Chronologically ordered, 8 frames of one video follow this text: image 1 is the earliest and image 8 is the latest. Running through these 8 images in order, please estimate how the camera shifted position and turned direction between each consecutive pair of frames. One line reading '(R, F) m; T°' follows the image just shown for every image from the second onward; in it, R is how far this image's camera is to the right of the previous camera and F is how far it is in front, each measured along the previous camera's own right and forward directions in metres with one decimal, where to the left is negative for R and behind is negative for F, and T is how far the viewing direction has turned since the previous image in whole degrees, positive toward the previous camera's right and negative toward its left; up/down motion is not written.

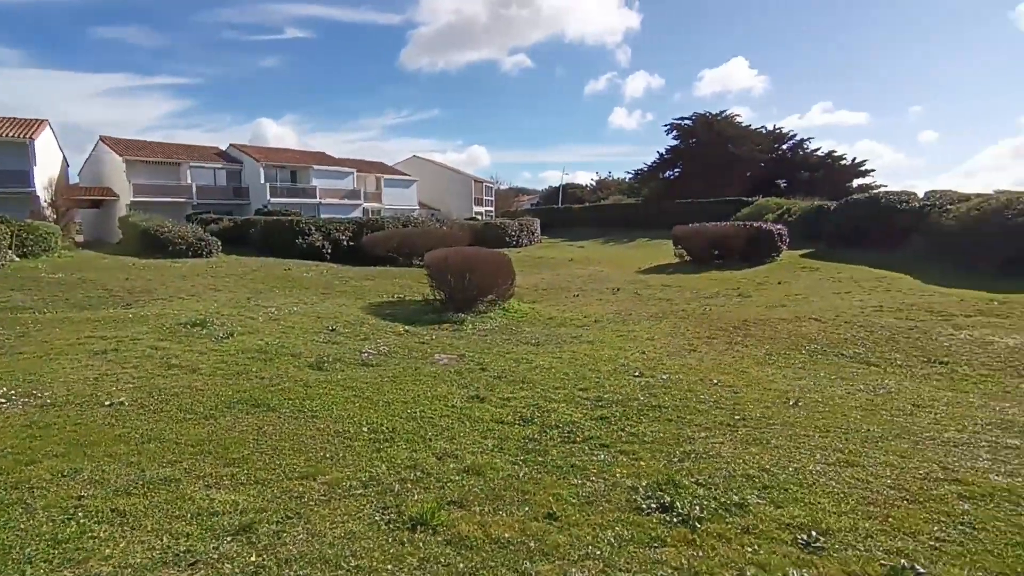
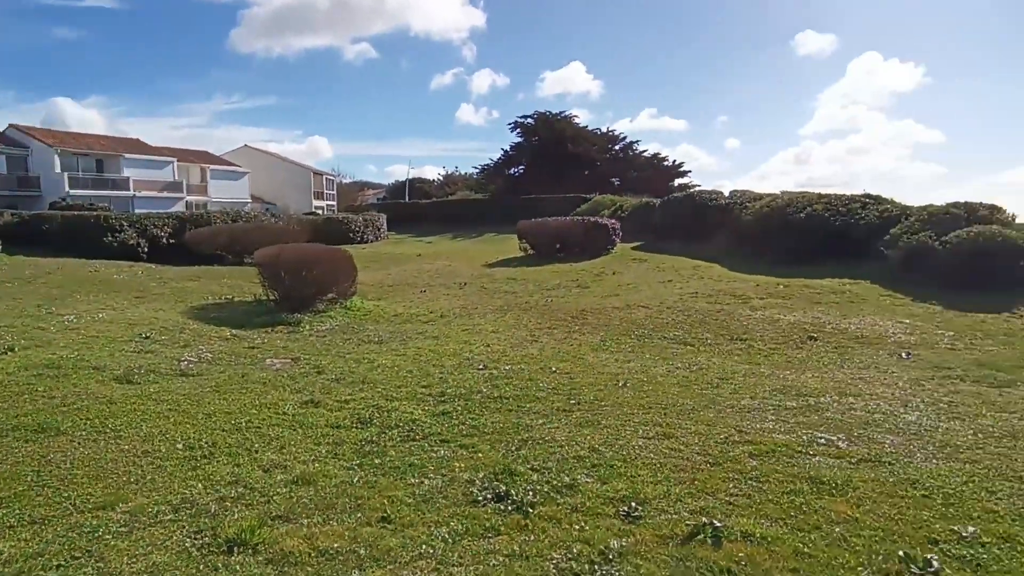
(+0.2, 0.0) m; +14°
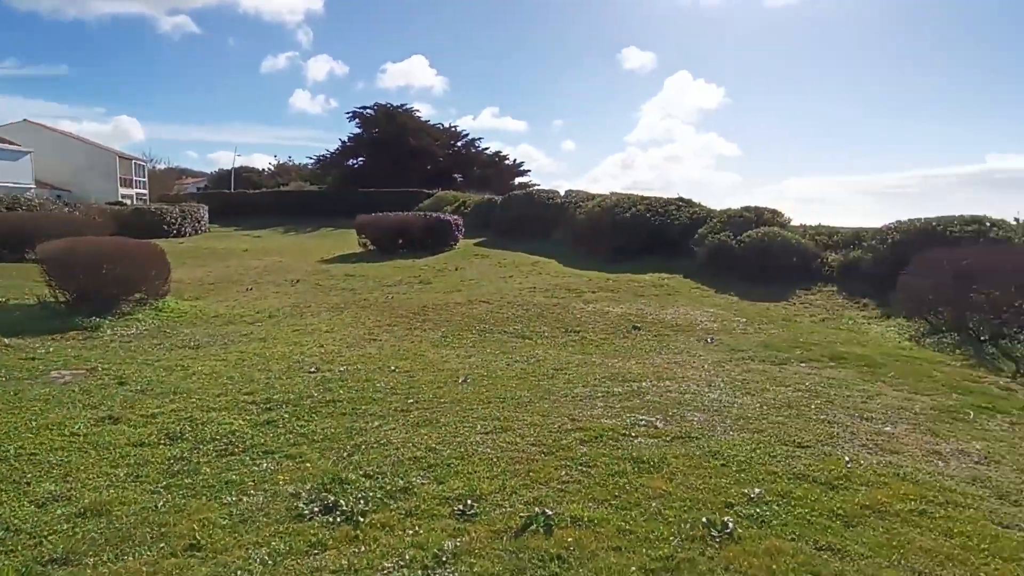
(+0.1, +0.1) m; +15°
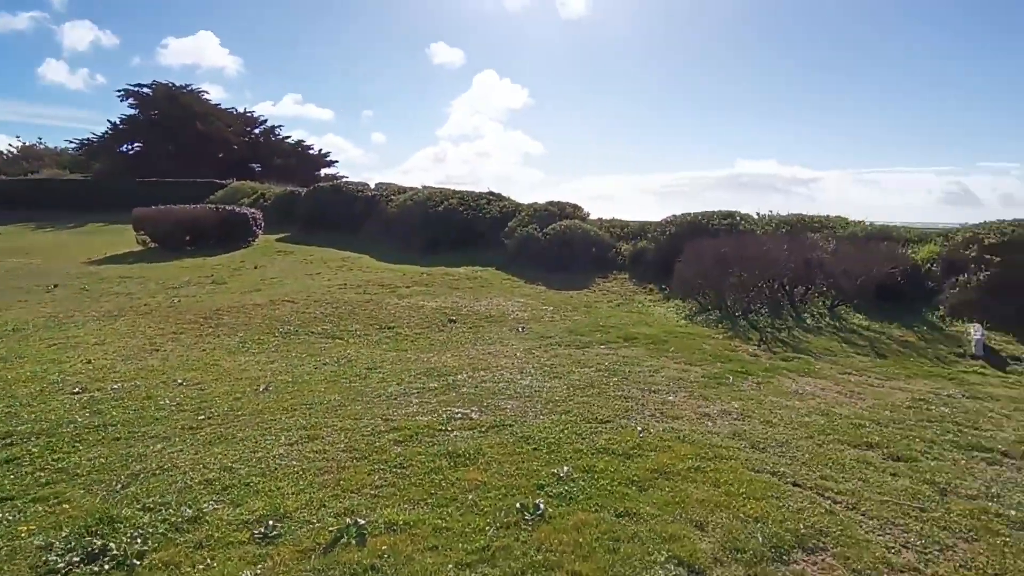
(+0.1, +0.1) m; +18°
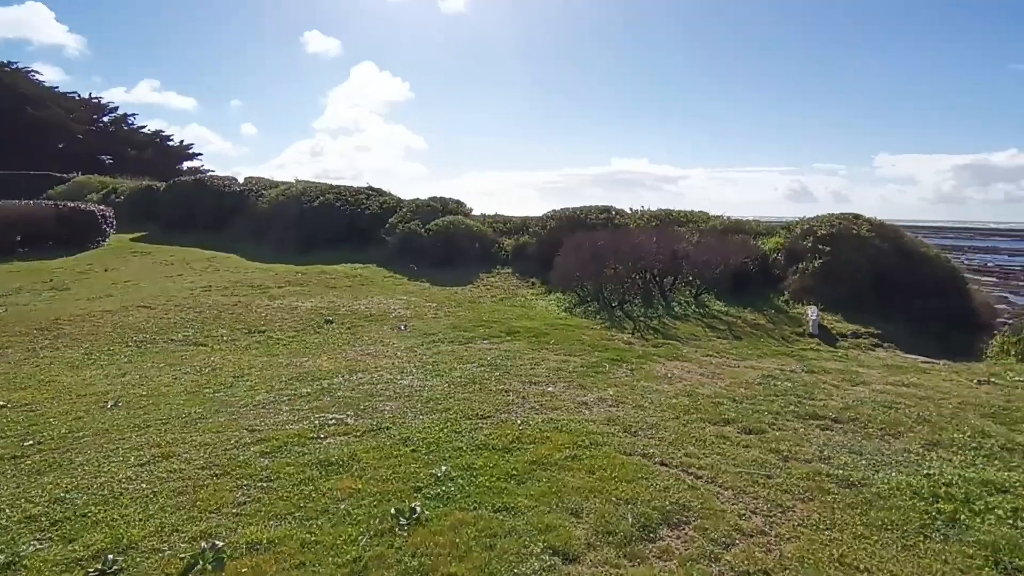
(+0.1, +0.1) m; +11°
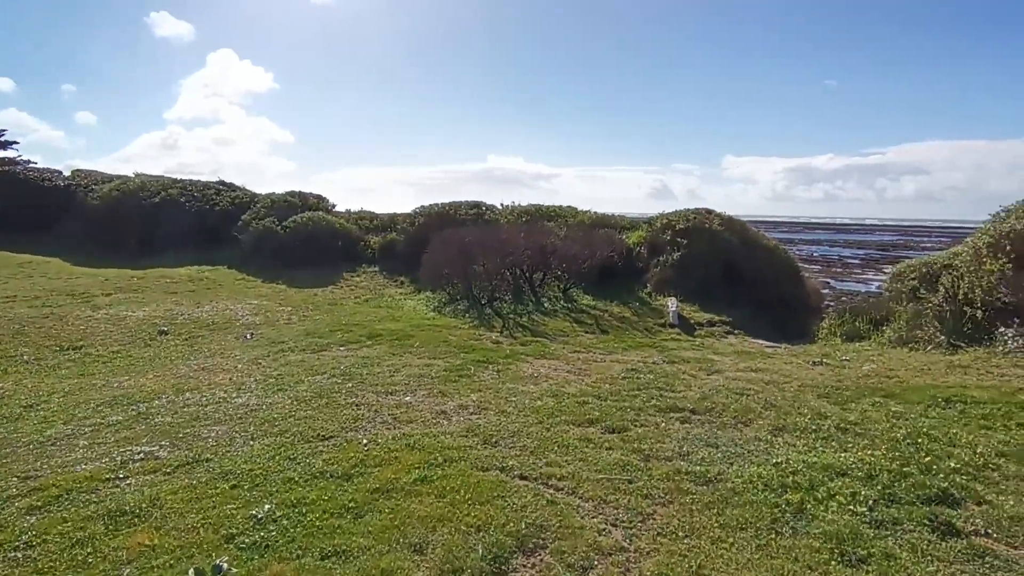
(+0.4, +0.6) m; +12°
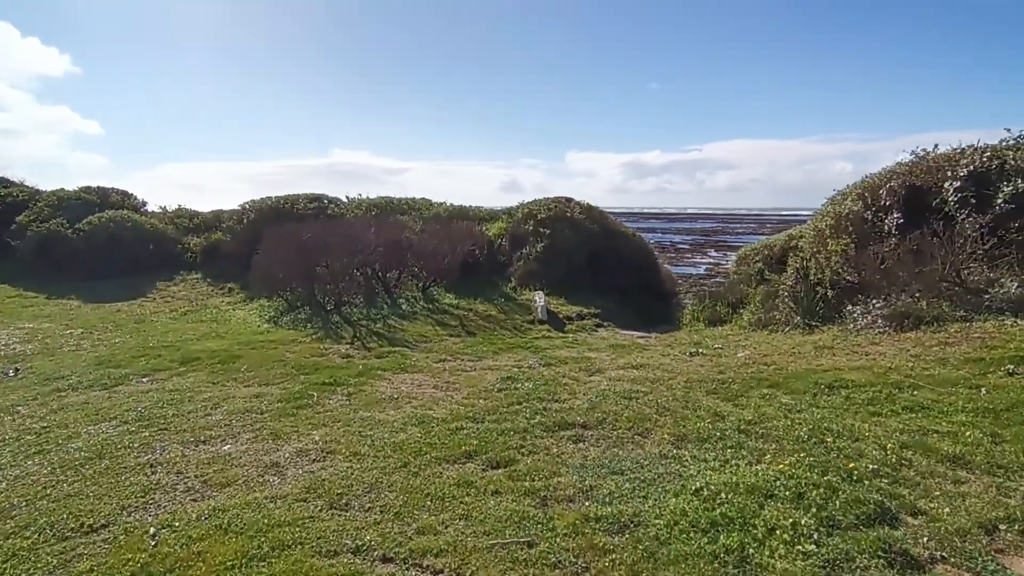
(+0.1, +1.4) m; +14°
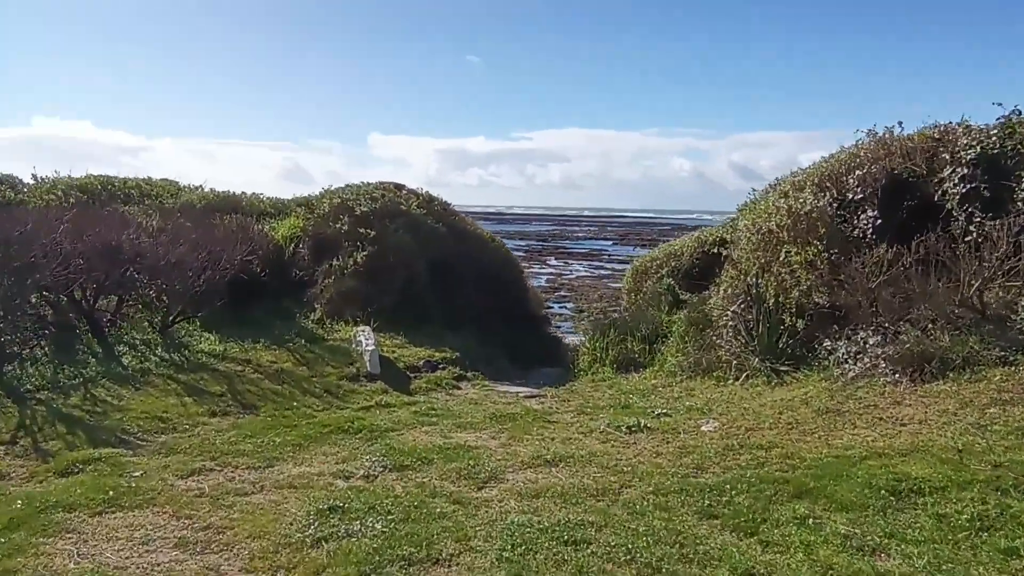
(-0.2, +3.9) m; +20°
